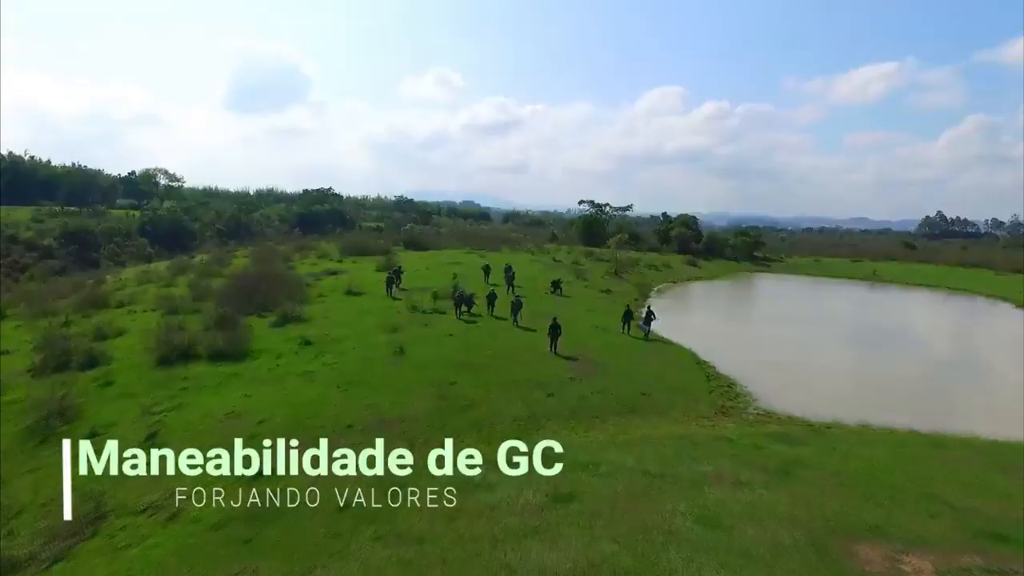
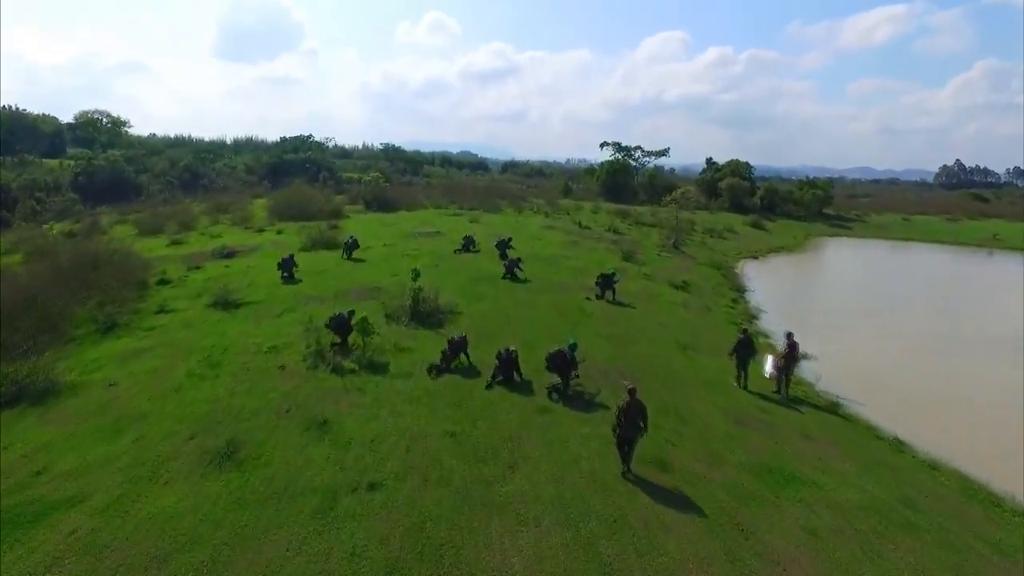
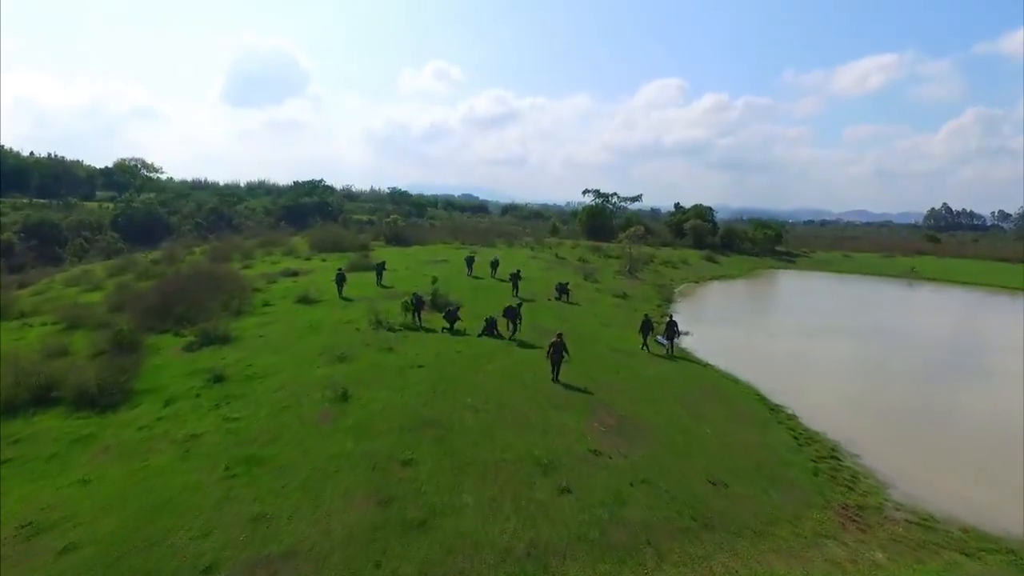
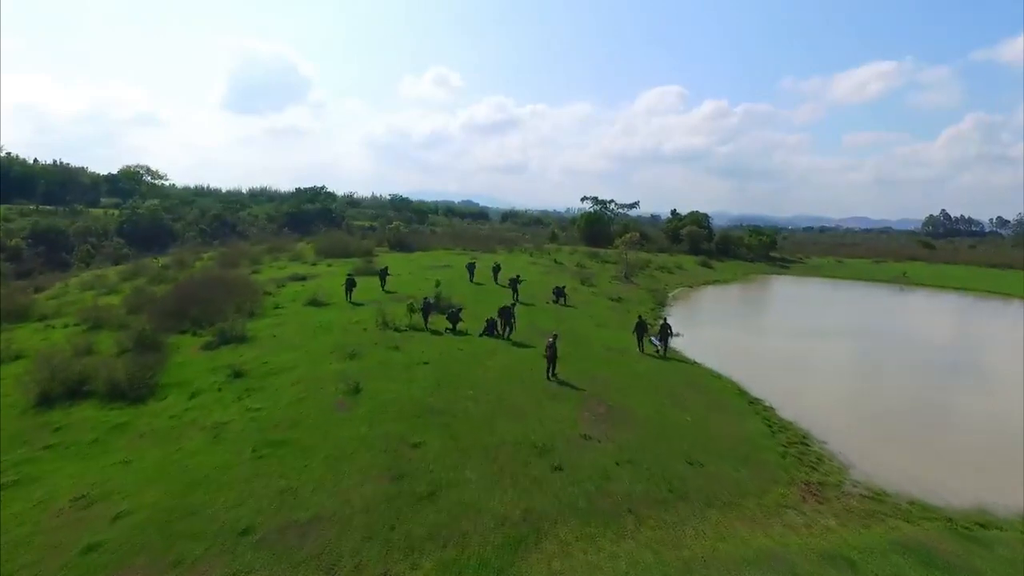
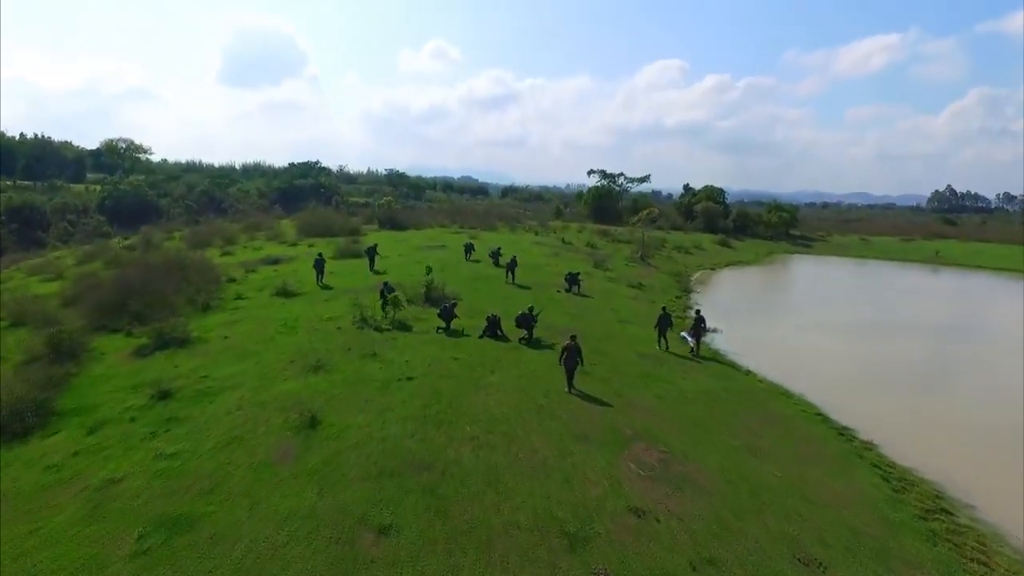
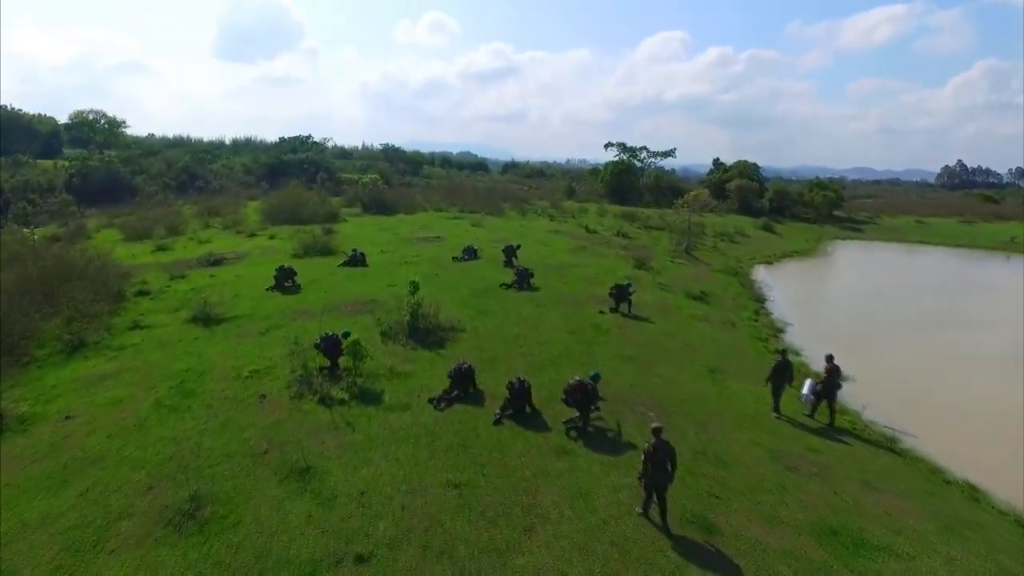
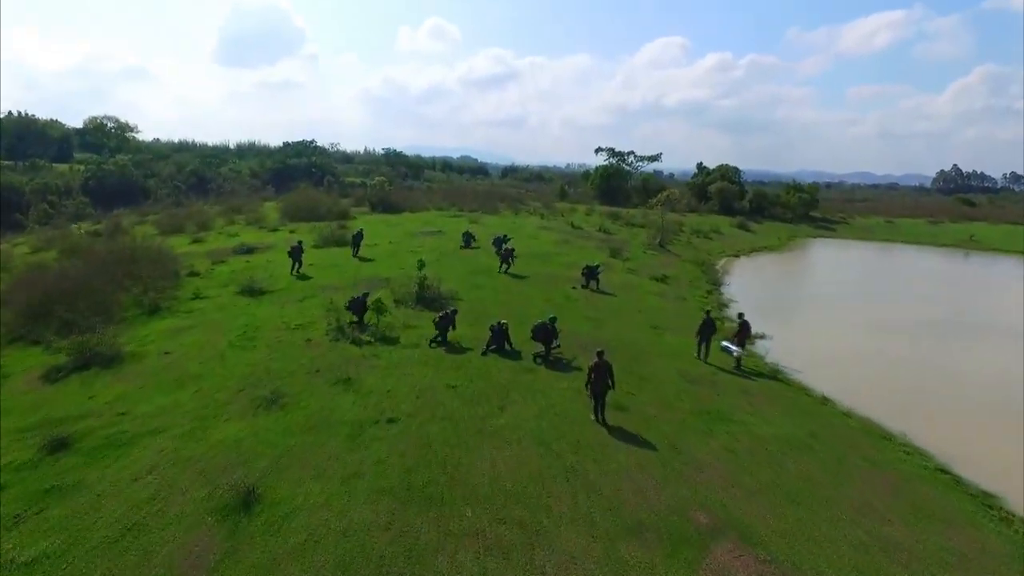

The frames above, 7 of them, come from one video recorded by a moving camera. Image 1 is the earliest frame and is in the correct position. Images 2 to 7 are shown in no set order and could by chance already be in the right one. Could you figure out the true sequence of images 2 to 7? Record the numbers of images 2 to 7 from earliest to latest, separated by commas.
4, 3, 5, 7, 2, 6
